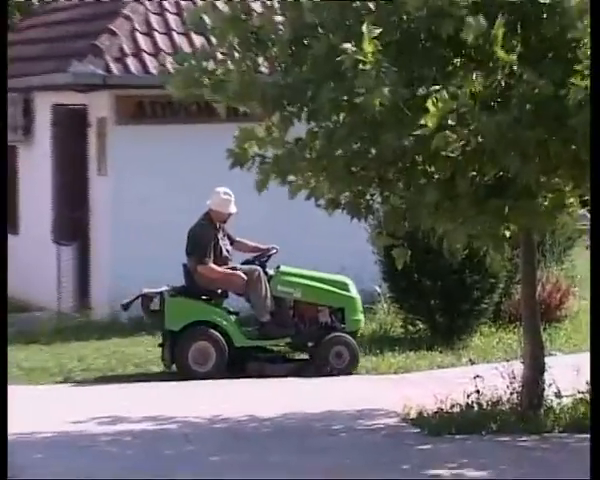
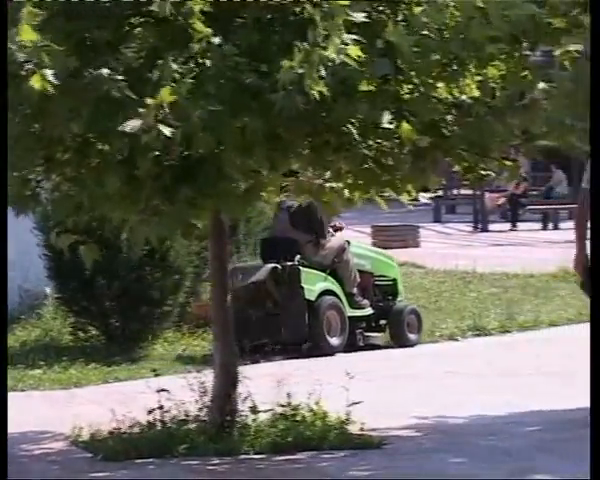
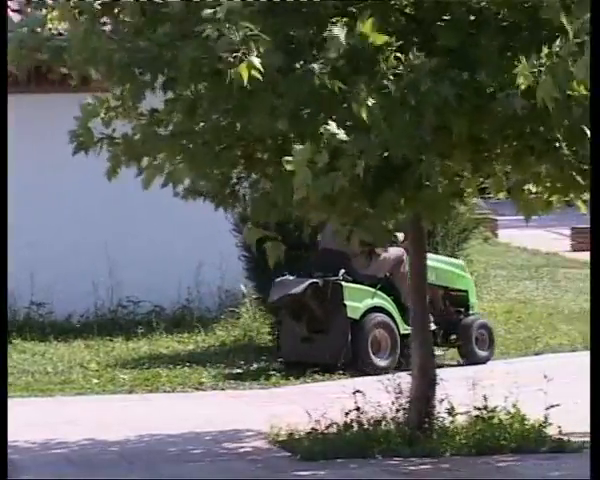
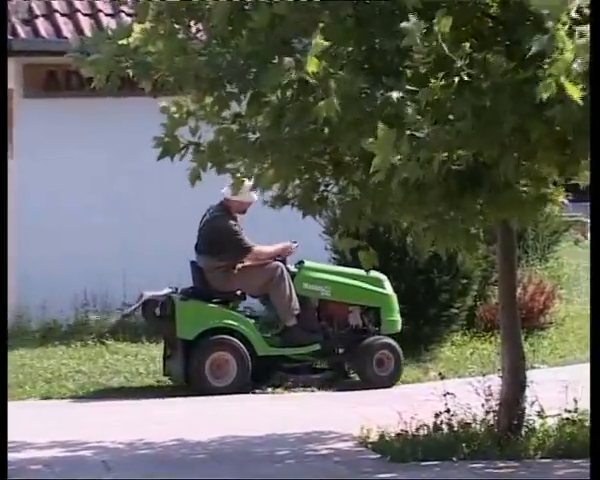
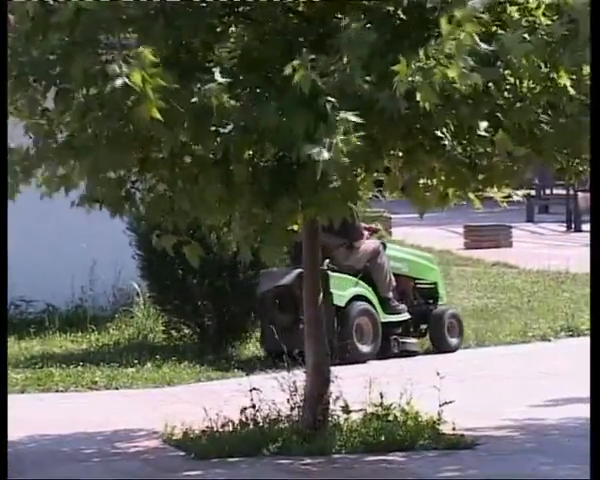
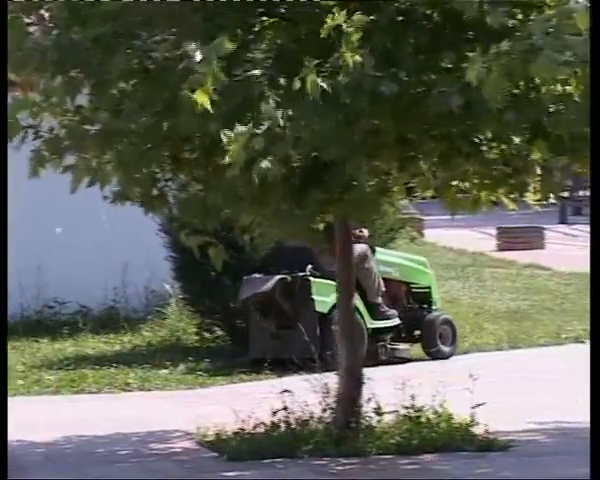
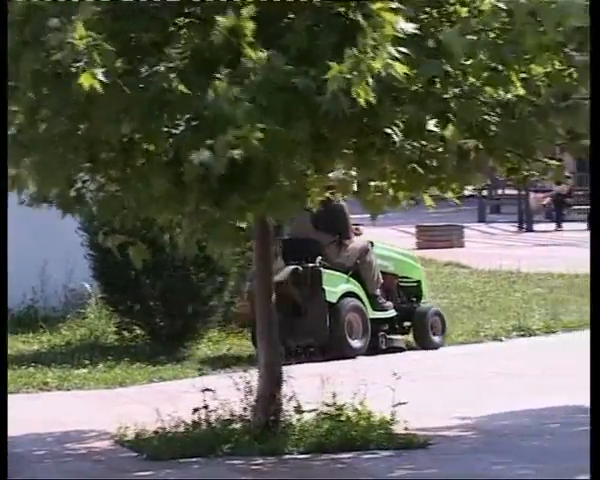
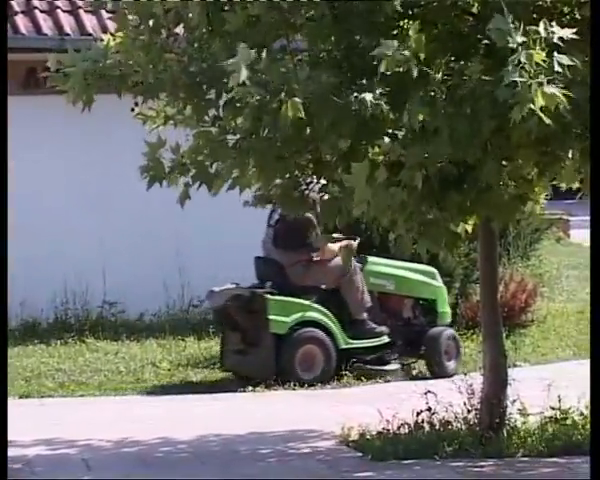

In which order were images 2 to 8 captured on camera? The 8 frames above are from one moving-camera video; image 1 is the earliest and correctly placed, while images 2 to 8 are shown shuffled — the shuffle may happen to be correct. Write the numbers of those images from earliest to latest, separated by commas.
4, 8, 3, 6, 5, 7, 2
